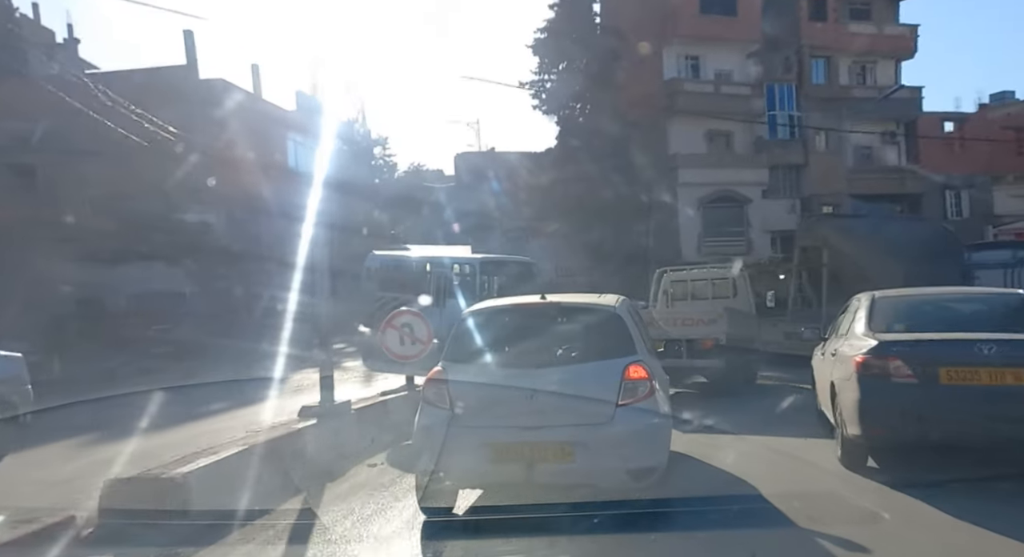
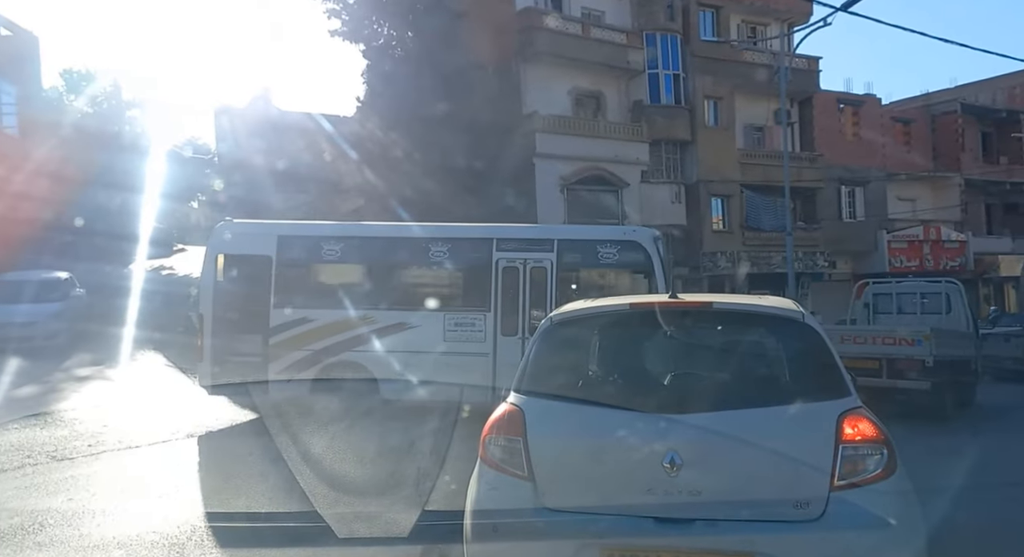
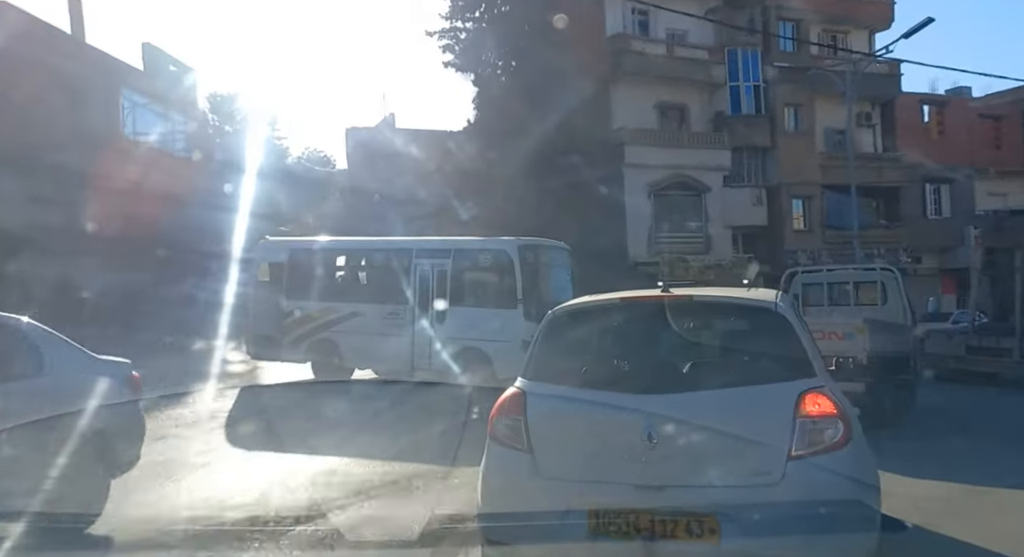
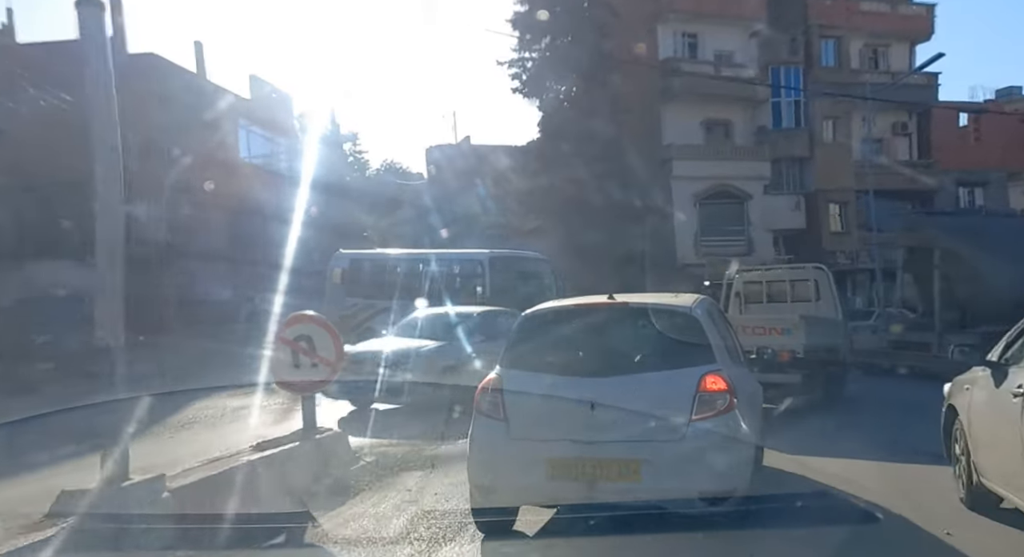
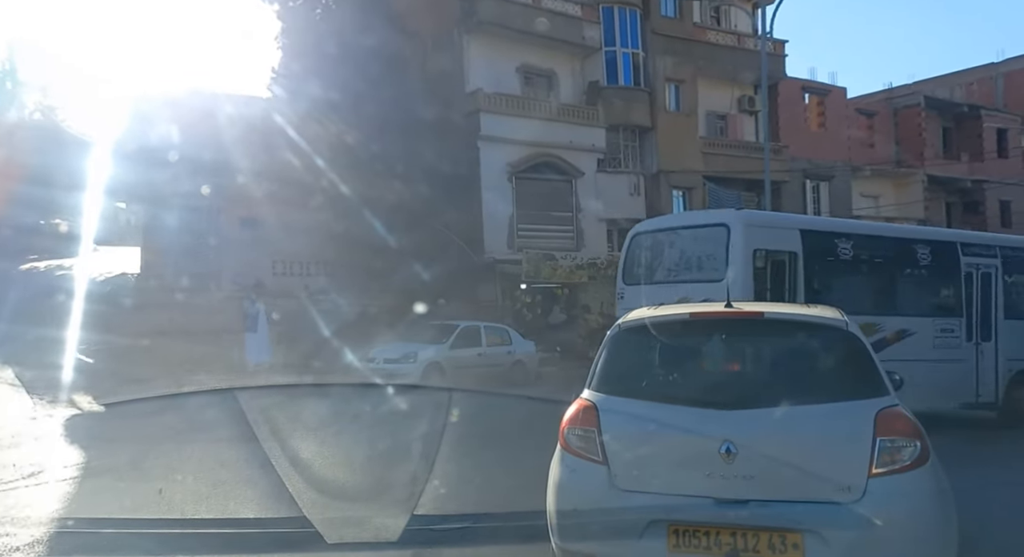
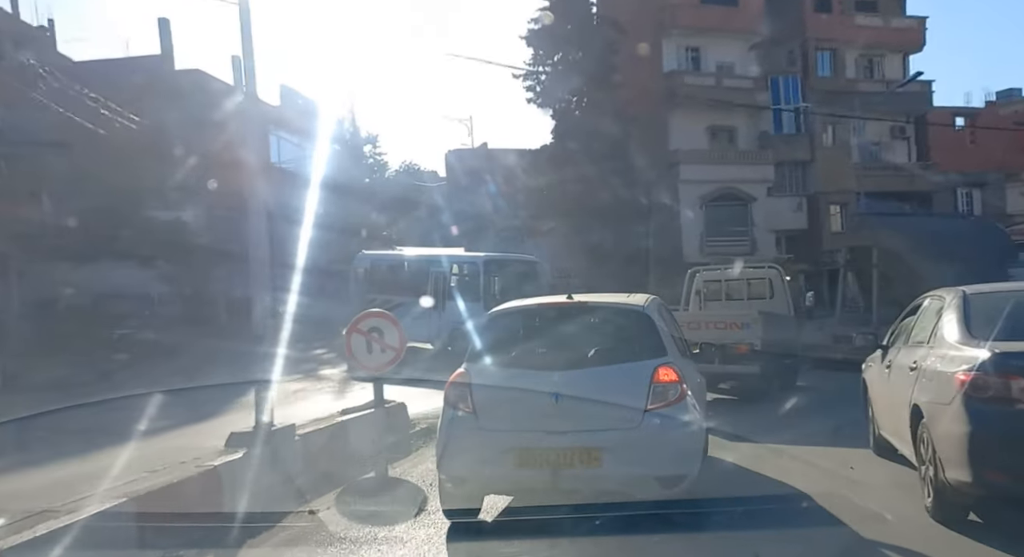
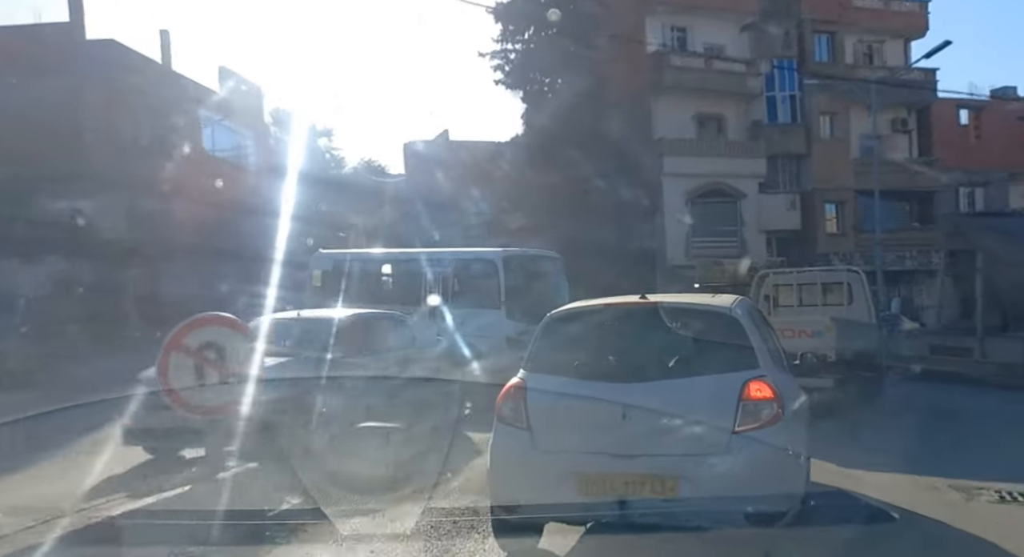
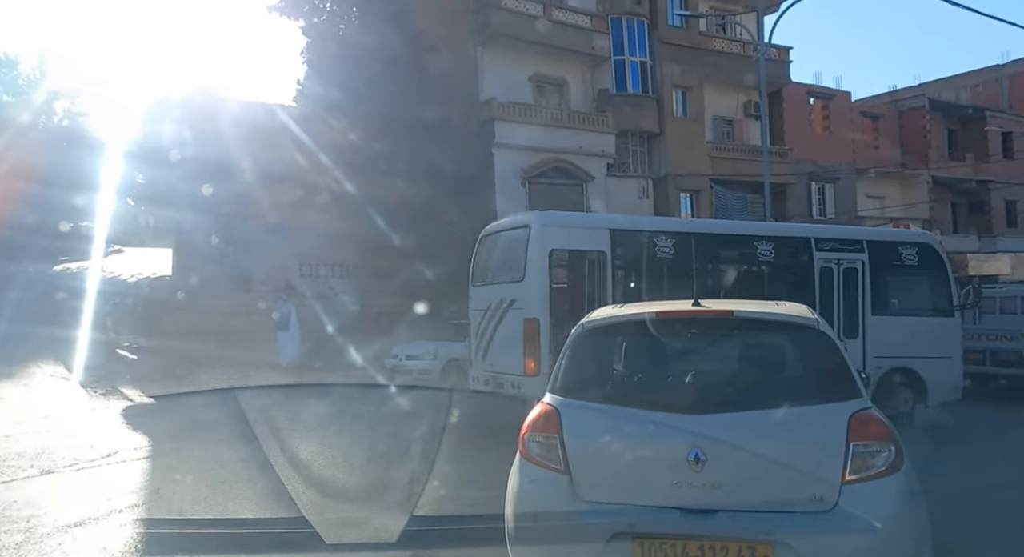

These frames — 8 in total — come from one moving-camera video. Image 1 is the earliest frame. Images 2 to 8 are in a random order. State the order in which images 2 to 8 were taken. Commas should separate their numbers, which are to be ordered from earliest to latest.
6, 4, 7, 3, 2, 8, 5
